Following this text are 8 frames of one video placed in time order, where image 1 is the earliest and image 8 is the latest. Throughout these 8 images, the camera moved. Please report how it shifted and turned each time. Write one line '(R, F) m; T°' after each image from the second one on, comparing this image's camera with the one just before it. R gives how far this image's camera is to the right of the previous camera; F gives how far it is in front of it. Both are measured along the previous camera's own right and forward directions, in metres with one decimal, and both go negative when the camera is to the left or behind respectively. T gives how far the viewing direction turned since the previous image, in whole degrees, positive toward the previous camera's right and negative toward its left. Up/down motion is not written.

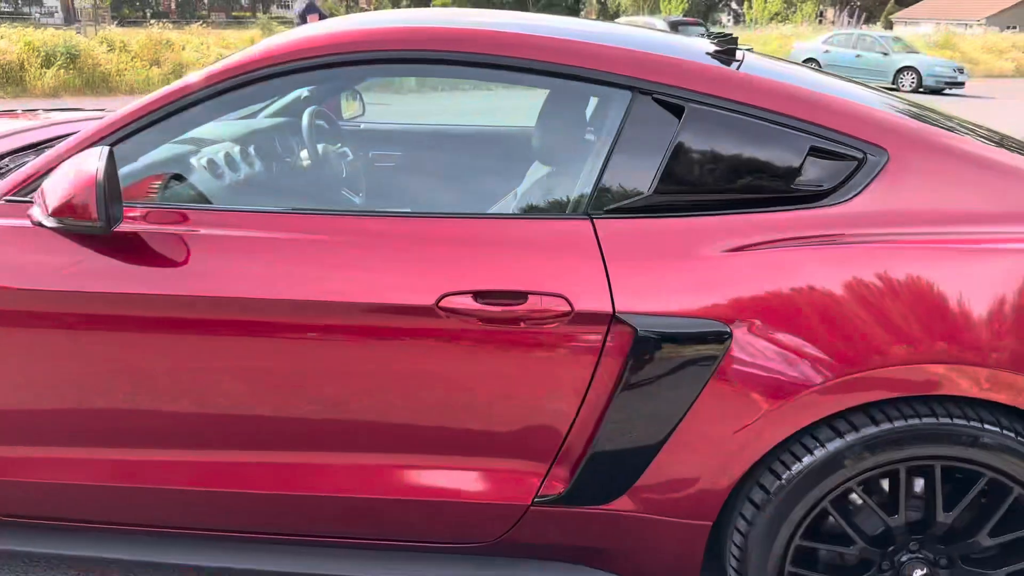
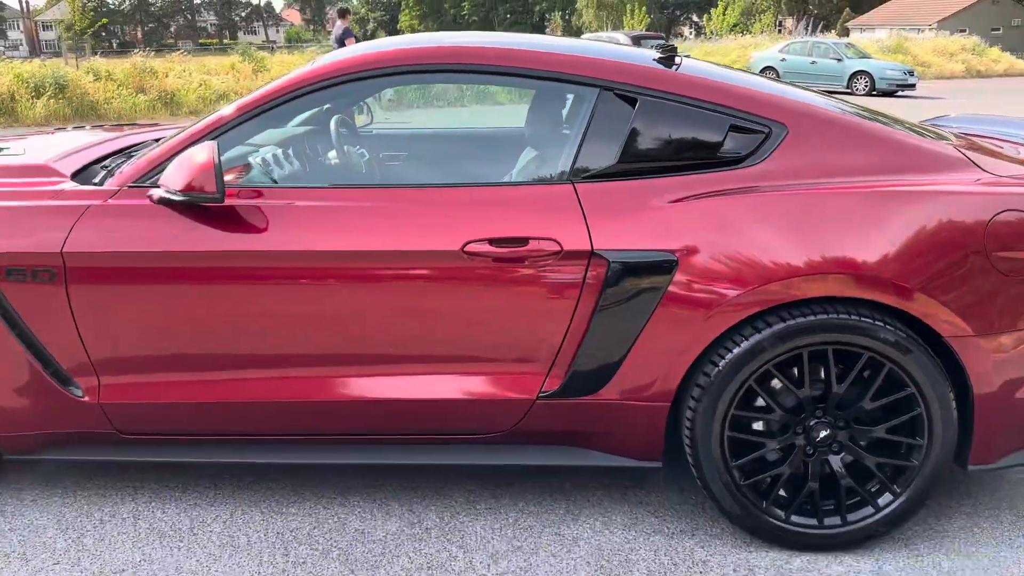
(-0.1, -0.6) m; +2°
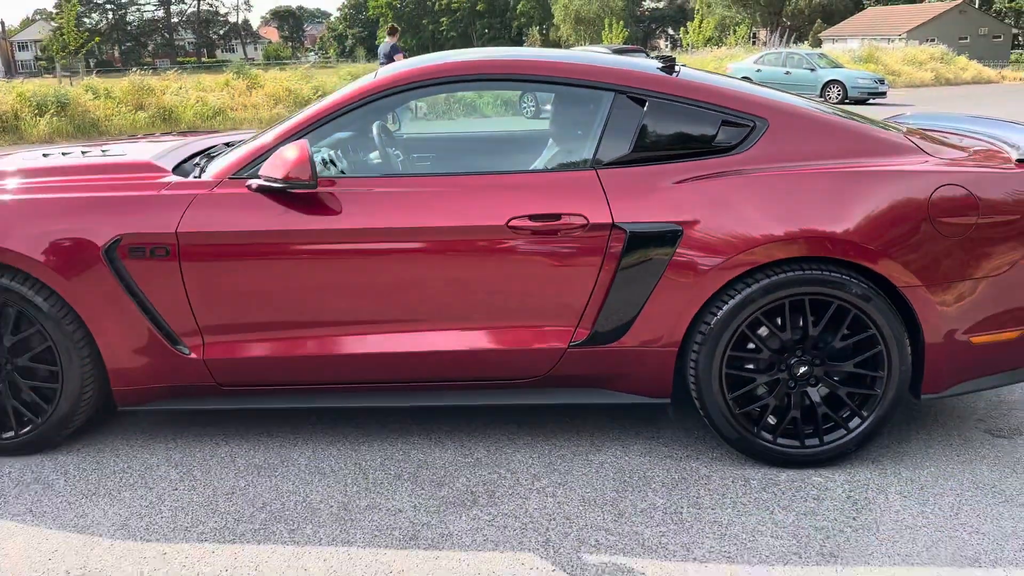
(-0.2, -0.5) m; +1°
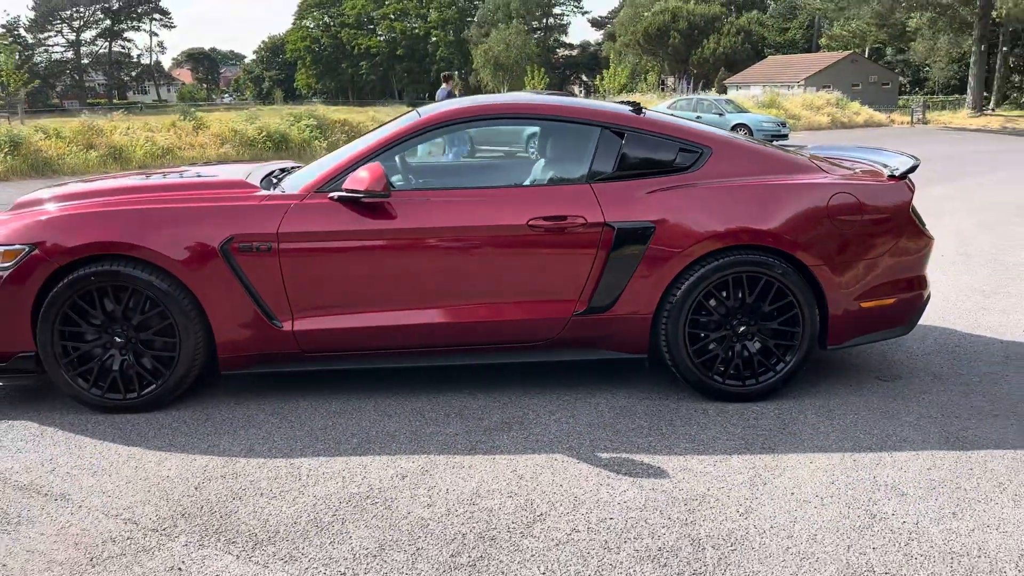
(-0.4, -0.9) m; +5°
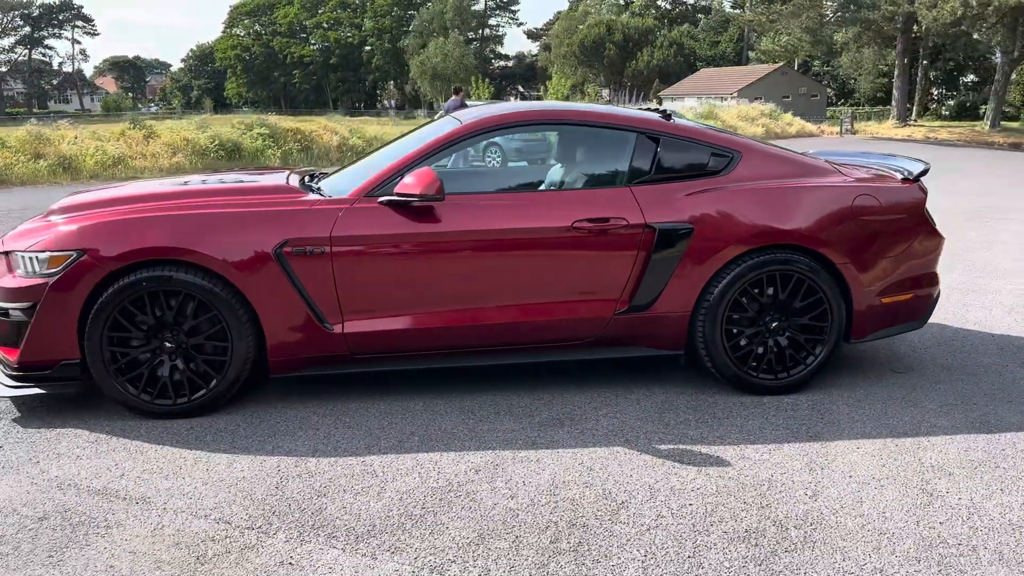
(-0.5, -0.1) m; +4°
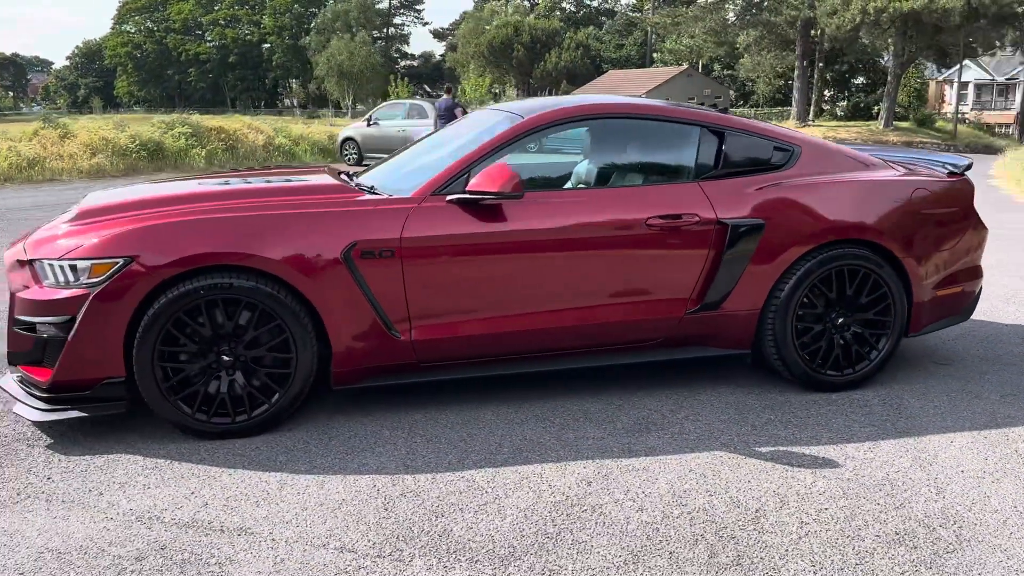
(-0.7, +0.2) m; +6°
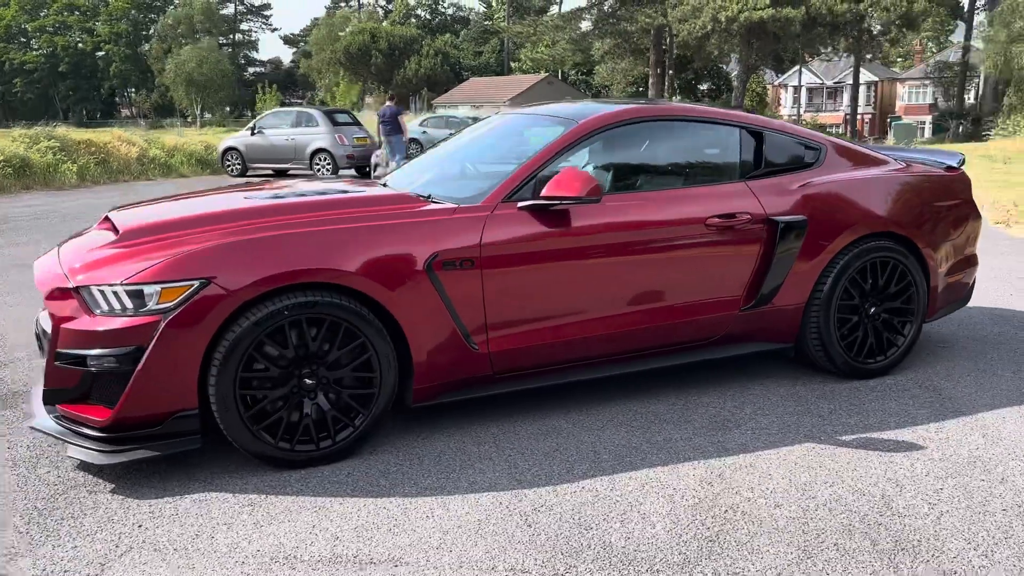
(-0.9, +0.1) m; +9°
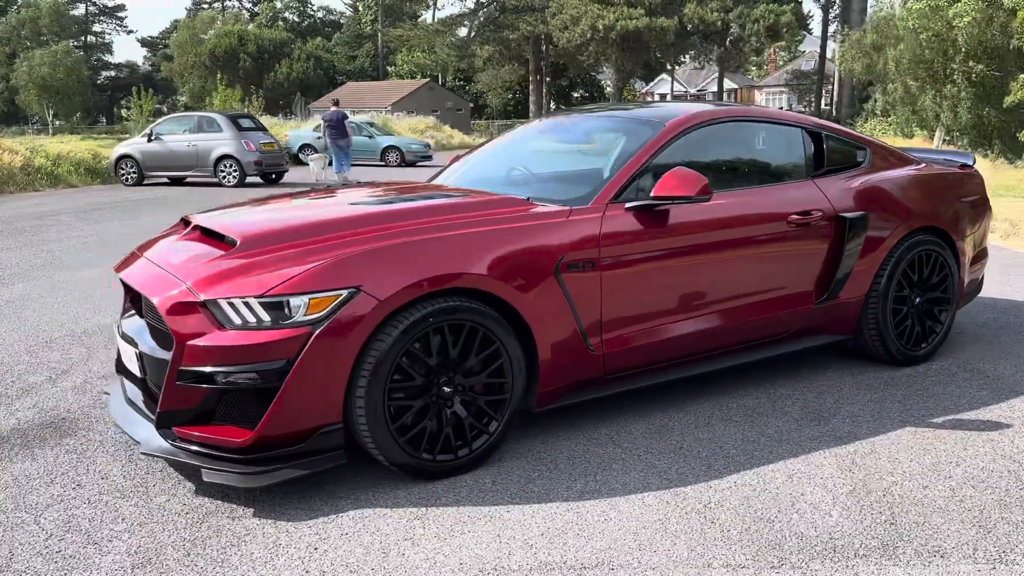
(-1.0, +0.1) m; +8°
